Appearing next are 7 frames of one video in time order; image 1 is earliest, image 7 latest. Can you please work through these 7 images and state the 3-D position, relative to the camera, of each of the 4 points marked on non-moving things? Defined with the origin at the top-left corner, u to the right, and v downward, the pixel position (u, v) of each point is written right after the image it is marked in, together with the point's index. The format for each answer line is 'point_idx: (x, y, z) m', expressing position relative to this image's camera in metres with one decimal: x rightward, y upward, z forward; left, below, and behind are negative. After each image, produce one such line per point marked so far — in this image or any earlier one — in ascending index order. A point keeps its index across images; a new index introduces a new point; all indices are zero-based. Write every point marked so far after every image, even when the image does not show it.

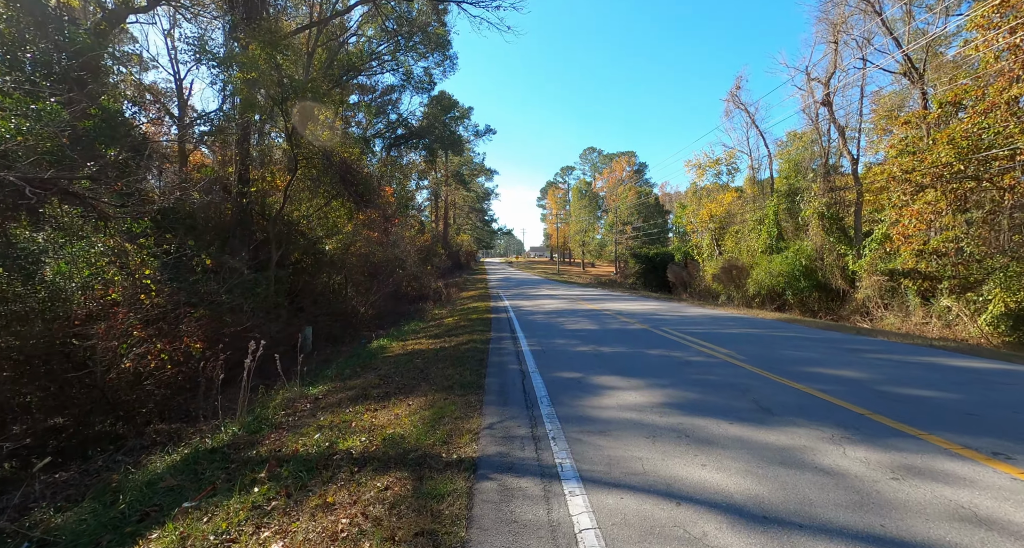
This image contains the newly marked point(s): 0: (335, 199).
0: (-5.1, +2.2, +14.8) m
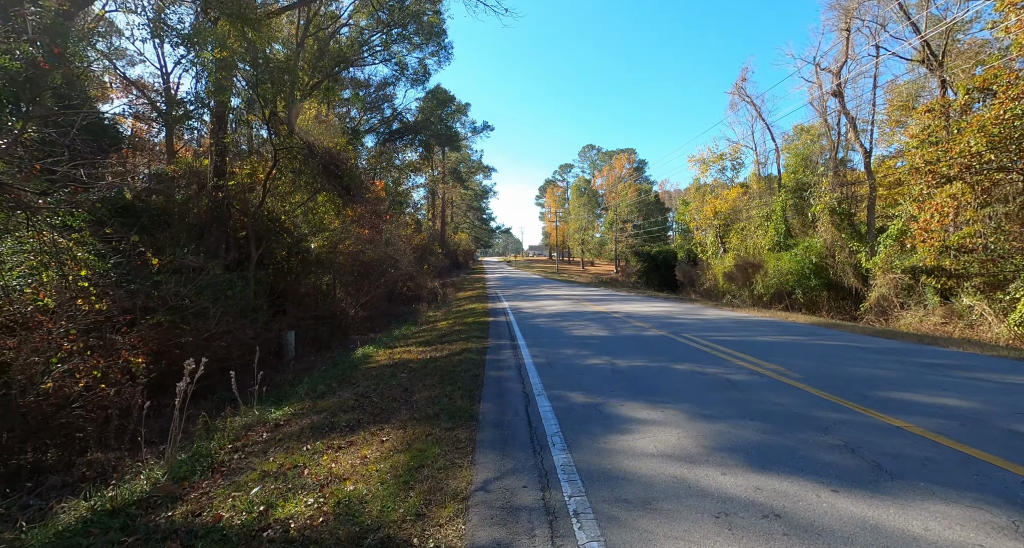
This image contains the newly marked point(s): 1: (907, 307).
0: (-5.1, +2.2, +13.8) m
1: (+15.1, -1.2, +19.5) m
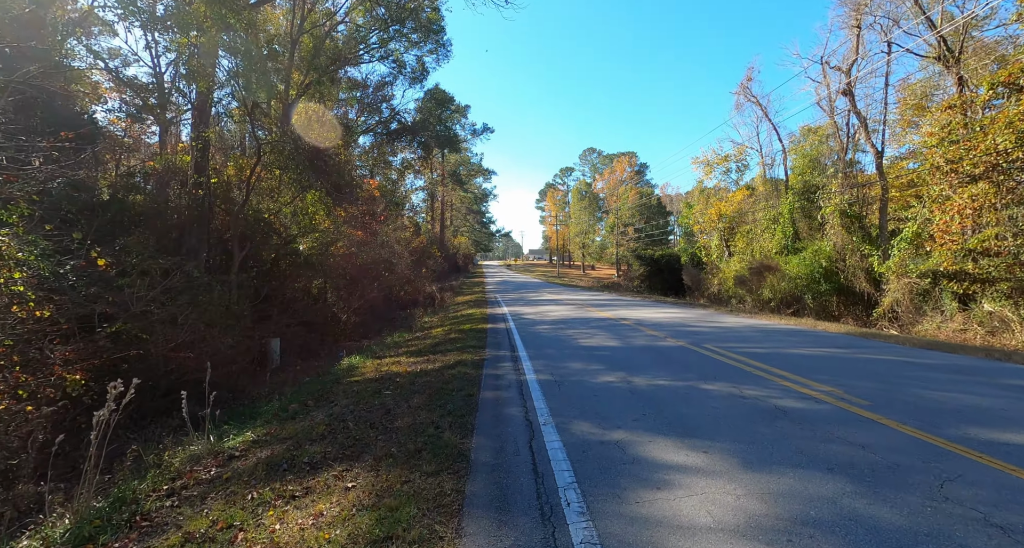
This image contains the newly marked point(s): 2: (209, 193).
0: (-5.1, +2.1, +13.0) m
1: (+15.1, -1.4, +18.7) m
2: (-6.6, +1.8, +11.1) m
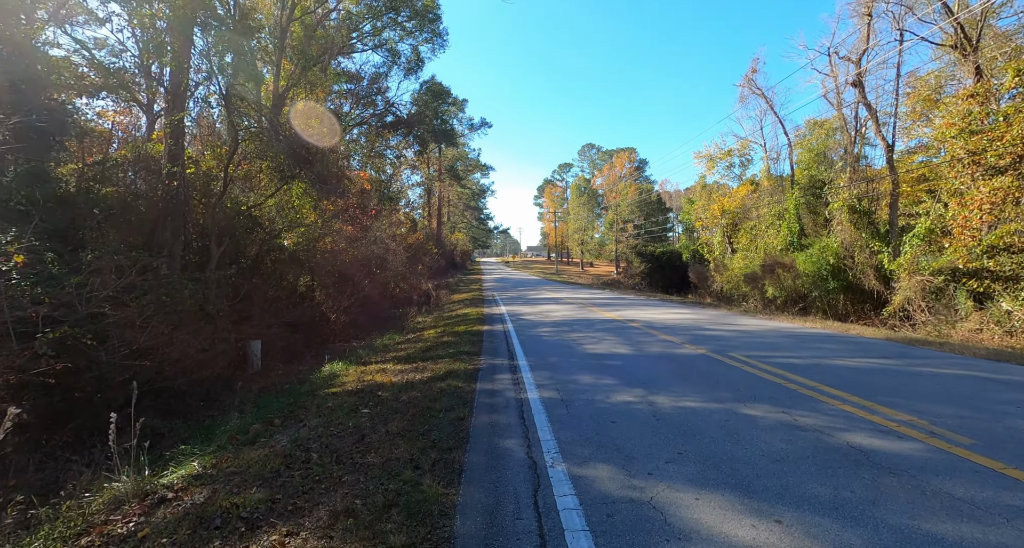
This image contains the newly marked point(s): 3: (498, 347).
0: (-5.1, +2.2, +12.2) m
1: (+15.0, -1.3, +18.0) m
2: (-6.6, +1.8, +10.3) m
3: (-0.2, -1.2, +8.1) m
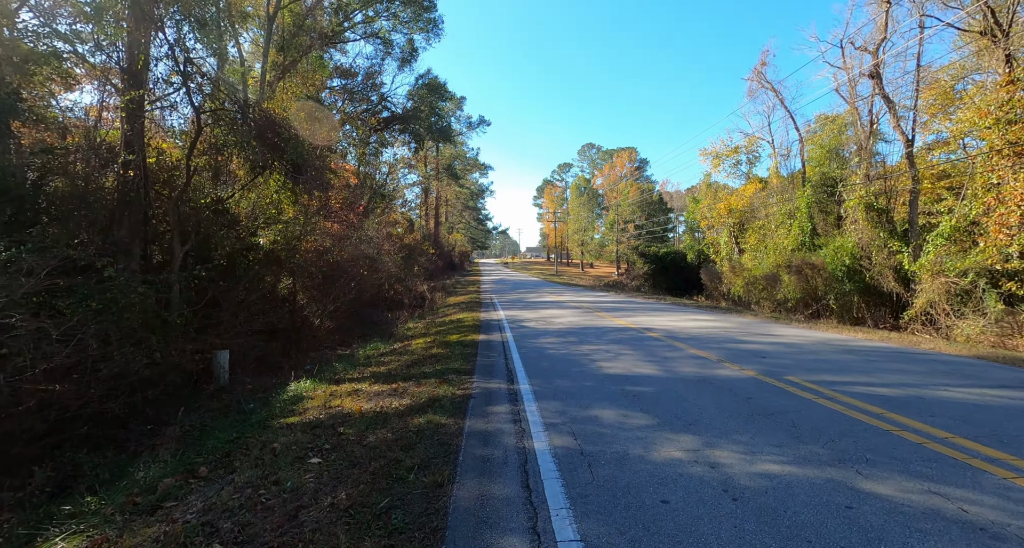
0: (-5.2, +2.1, +11.1) m
1: (+15.0, -1.4, +16.9) m
2: (-6.6, +1.8, +9.2) m
3: (-0.2, -1.2, +7.0) m
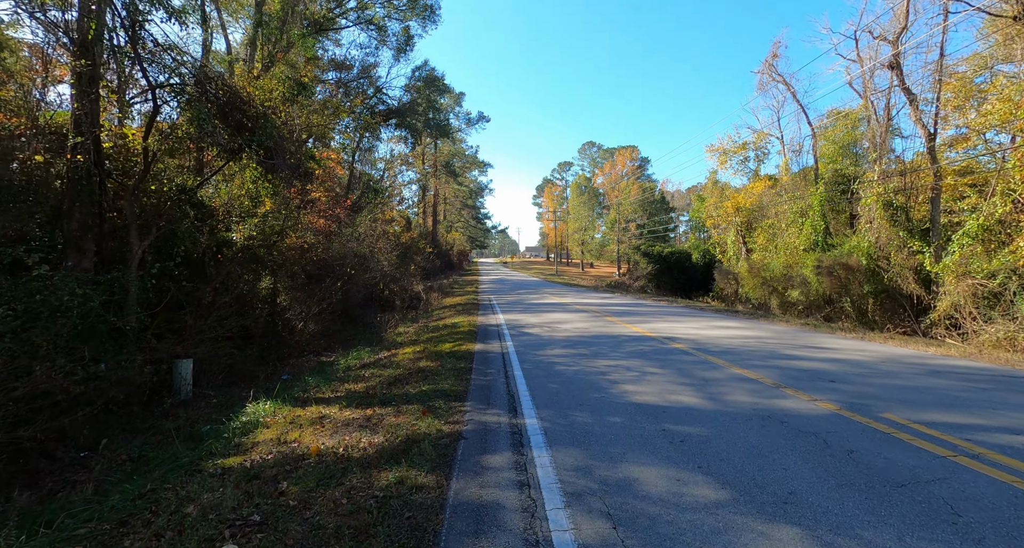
0: (-5.1, +2.1, +10.0) m
1: (+15.0, -1.4, +15.8) m
2: (-6.6, +1.8, +8.1) m
3: (-0.2, -1.2, +5.9) m
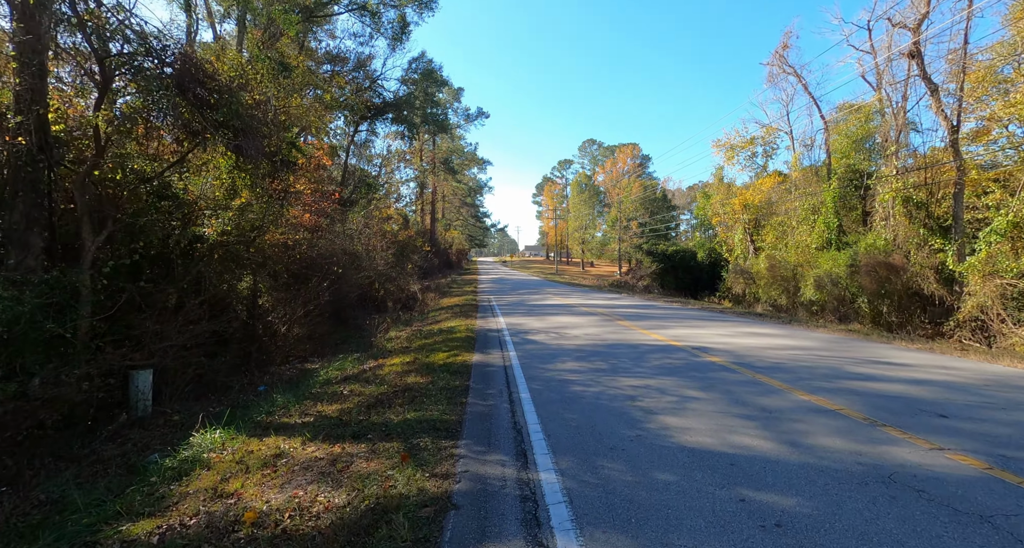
0: (-5.1, +2.2, +9.0) m
1: (+15.0, -1.4, +14.9) m
2: (-6.6, +1.8, +7.0) m
3: (-0.2, -1.2, +4.9) m
